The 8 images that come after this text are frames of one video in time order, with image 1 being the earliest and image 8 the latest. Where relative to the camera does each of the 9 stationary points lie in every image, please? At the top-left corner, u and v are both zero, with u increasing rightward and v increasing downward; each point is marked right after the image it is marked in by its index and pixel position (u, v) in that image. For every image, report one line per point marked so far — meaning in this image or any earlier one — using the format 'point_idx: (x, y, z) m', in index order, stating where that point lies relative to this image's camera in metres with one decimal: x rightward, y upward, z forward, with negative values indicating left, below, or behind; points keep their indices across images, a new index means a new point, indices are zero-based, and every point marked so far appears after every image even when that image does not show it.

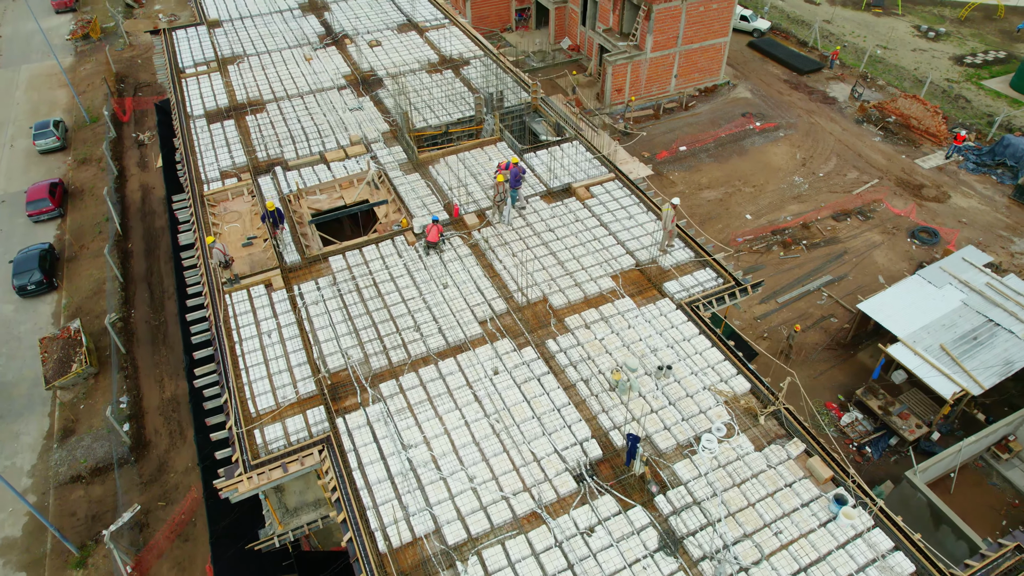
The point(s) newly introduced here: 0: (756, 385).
0: (+4.0, -1.6, +18.6) m
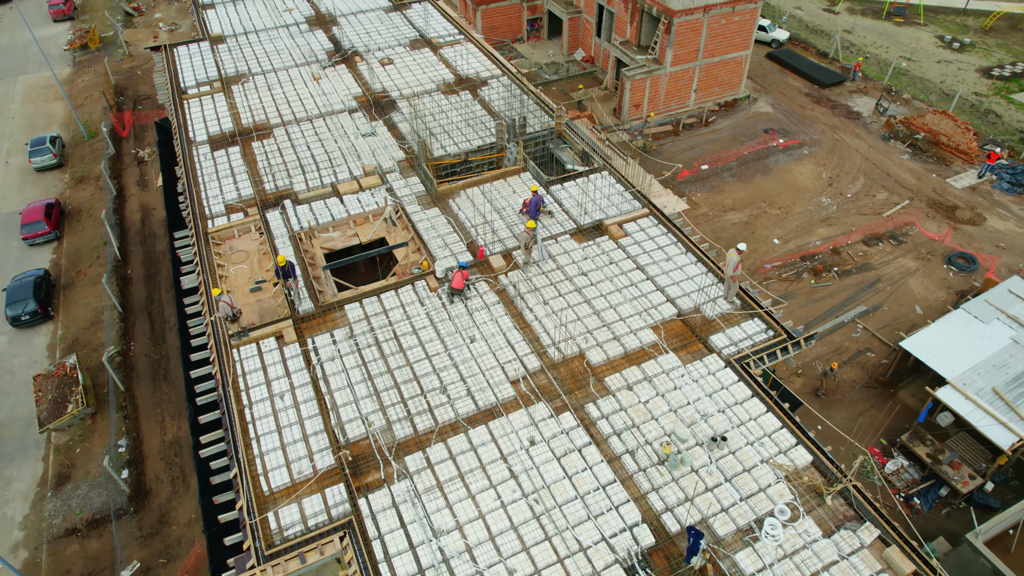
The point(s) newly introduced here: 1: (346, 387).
0: (+4.6, -2.6, +16.8) m
1: (-2.7, -1.6, +18.3) m
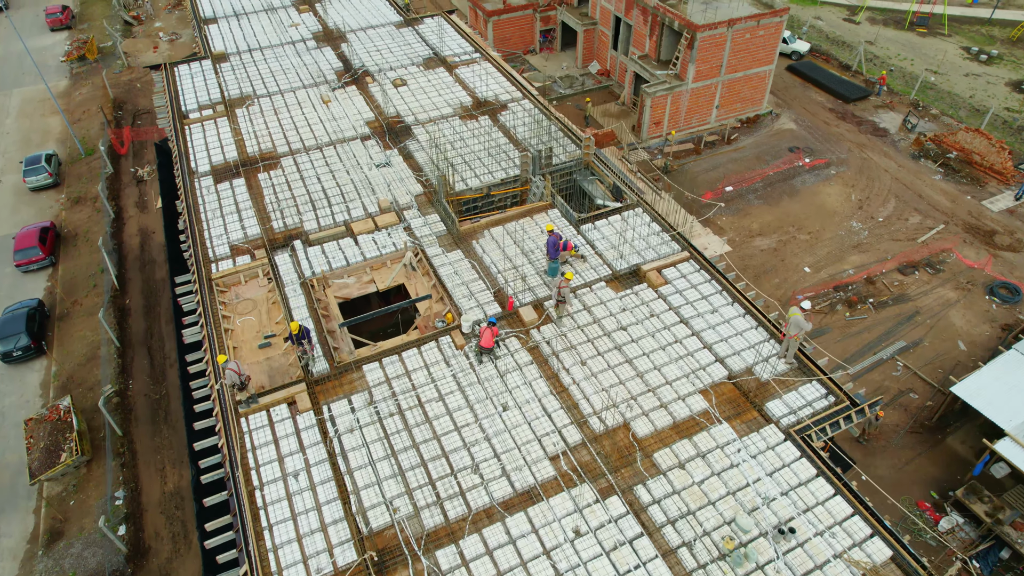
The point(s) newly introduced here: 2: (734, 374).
0: (+5.2, -3.5, +15.0) m
1: (-2.1, -2.6, +16.5) m
2: (+3.7, -1.4, +18.9) m
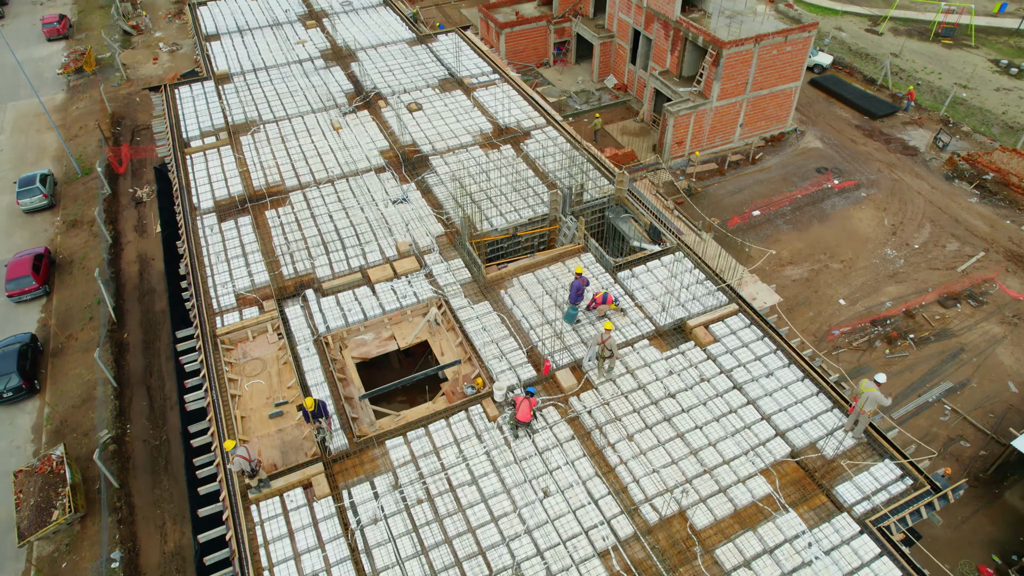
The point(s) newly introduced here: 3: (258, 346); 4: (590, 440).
0: (+5.8, -4.6, +13.2) m
1: (-1.6, -3.6, +14.6) m
2: (+4.3, -2.5, +17.0) m
3: (-4.5, -1.0, +19.8) m
4: (+1.2, -2.3, +17.1) m
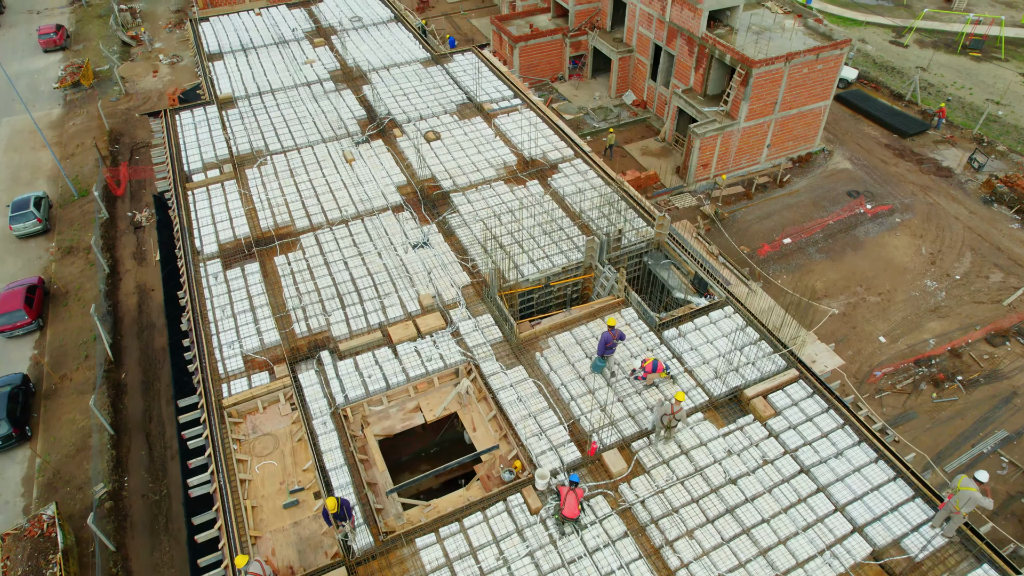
0: (+6.4, -5.6, +11.2) m
1: (-0.9, -4.7, +12.7) m
2: (+5.0, -3.5, +15.0) m
3: (-3.9, -2.1, +17.9) m
4: (+1.8, -3.4, +15.2) m
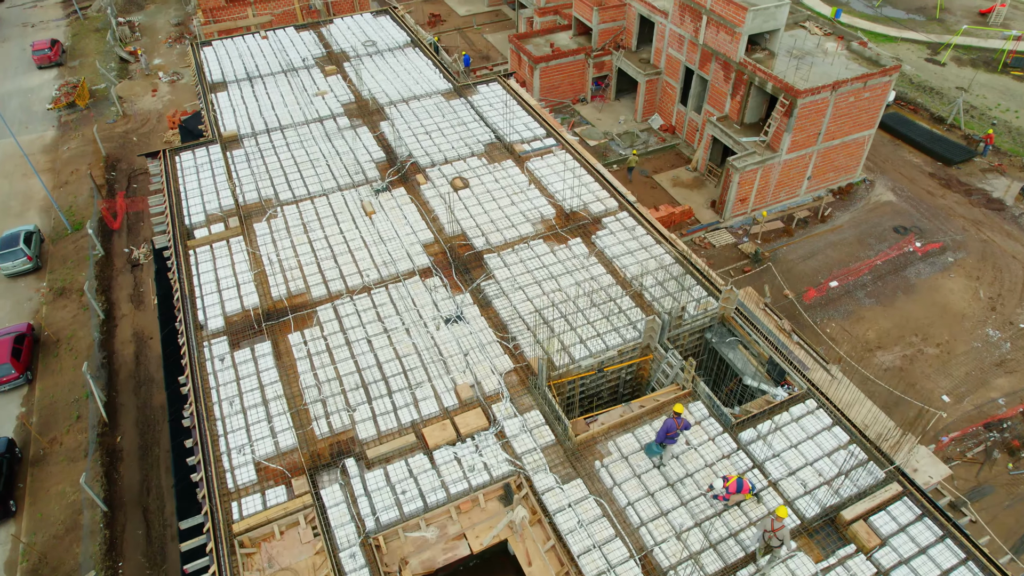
0: (+7.2, -7.1, +8.6) m
1: (-0.1, -6.1, +10.1) m
2: (+5.8, -5.0, +12.4) m
3: (-3.1, -3.5, +15.2) m
4: (+2.6, -4.8, +12.5) m
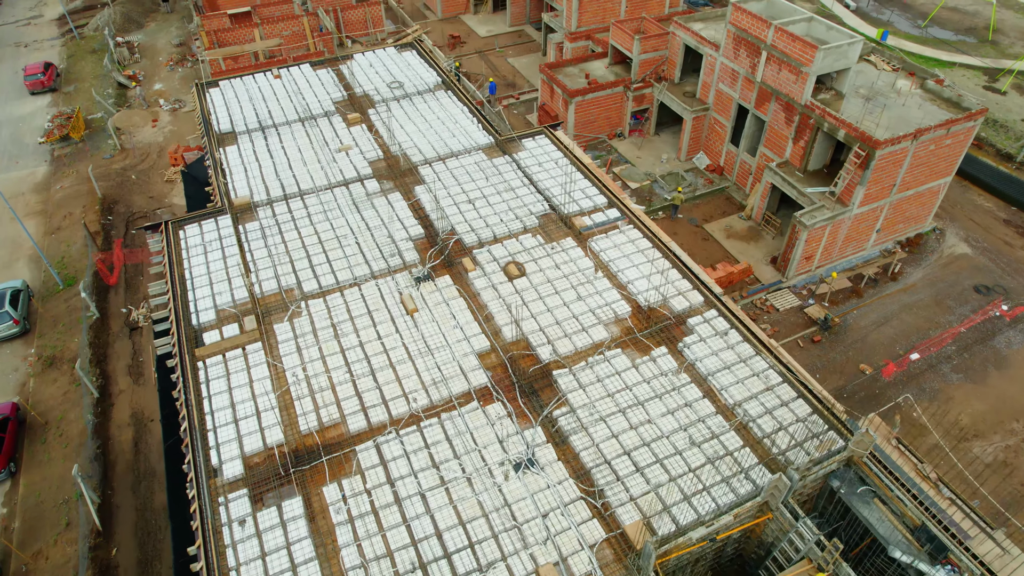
0: (+8.5, -9.1, +4.9) m
1: (+1.1, -8.2, +6.4) m
2: (+7.0, -7.0, +8.7) m
3: (-1.8, -5.5, +11.5) m
4: (+3.9, -6.9, +8.8) m
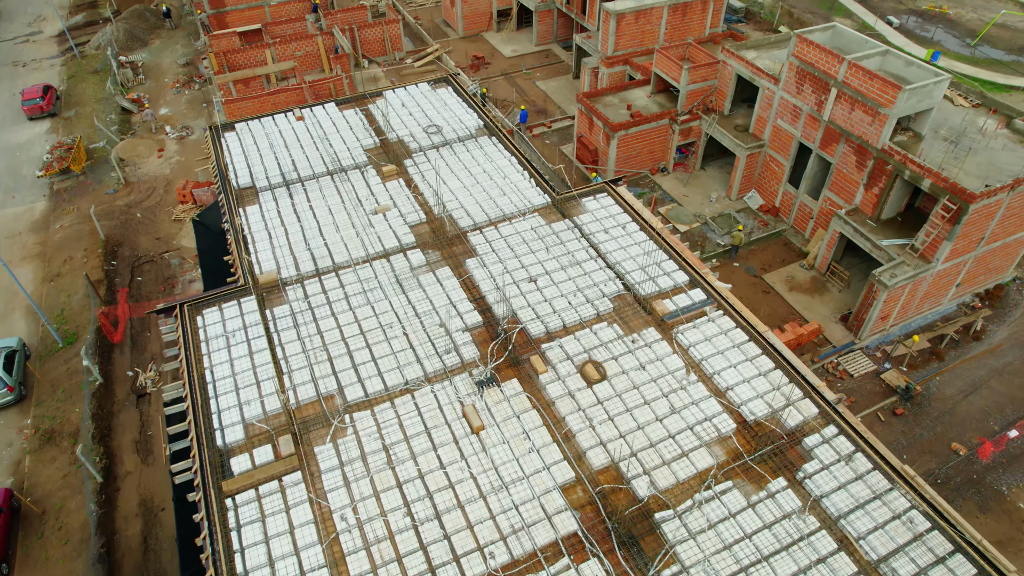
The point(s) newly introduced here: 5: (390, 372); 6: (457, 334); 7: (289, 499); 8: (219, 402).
0: (+9.8, -10.9, +1.8) m
1: (+2.4, -9.9, +3.2) m
2: (+8.3, -8.7, +5.6) m
3: (-0.5, -7.3, +8.4) m
4: (+5.2, -8.6, +5.7) m
5: (-2.0, -1.4, +18.6) m
6: (-0.9, -0.8, +19.7) m
7: (-3.1, -3.0, +15.8) m
8: (-4.6, -1.8, +17.9) m
